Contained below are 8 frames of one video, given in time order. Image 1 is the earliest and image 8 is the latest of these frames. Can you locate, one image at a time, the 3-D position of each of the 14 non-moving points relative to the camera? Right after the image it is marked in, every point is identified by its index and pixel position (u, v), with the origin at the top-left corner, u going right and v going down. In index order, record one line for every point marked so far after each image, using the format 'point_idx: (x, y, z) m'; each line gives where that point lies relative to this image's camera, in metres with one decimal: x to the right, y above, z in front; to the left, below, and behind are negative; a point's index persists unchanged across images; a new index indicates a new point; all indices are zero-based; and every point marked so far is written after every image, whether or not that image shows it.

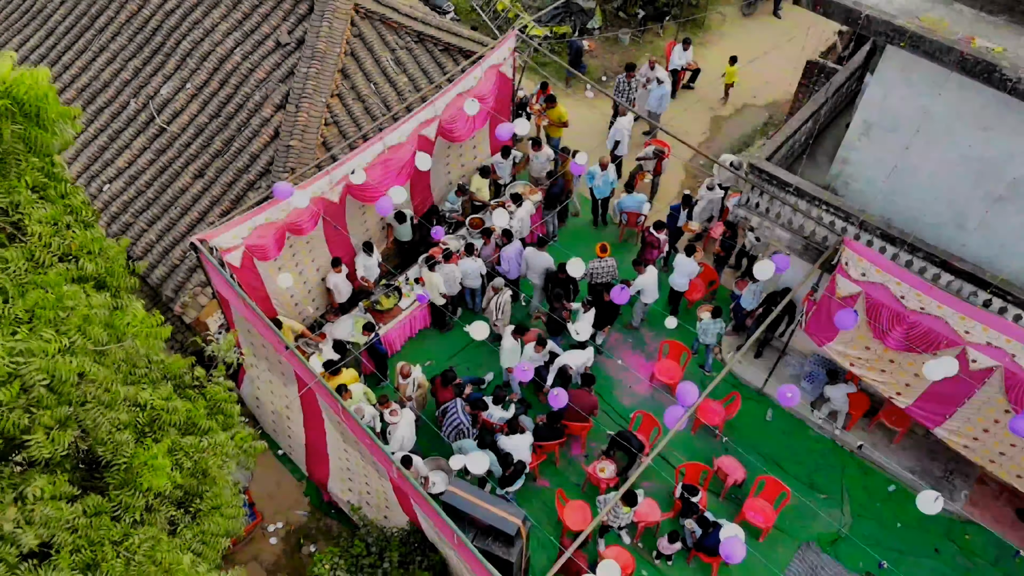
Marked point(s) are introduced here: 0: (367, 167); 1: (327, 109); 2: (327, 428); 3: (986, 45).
0: (-1.6, +1.4, +11.3) m
1: (-2.2, +2.1, +11.1) m
2: (-1.7, -1.4, +8.9) m
3: (+3.4, +1.8, +7.0) m
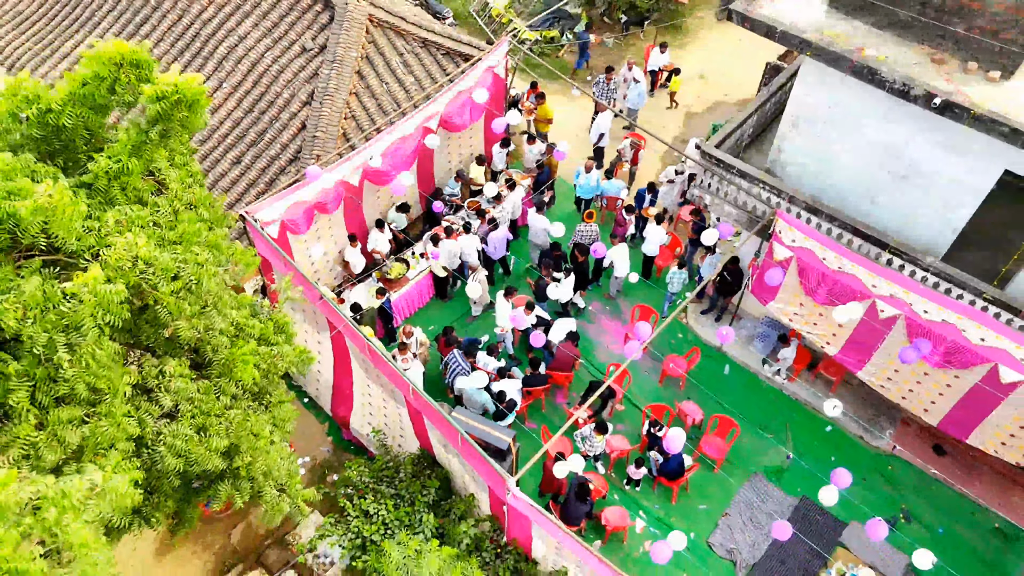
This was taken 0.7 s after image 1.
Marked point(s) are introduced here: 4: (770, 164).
0: (-1.7, +1.9, +13.2) m
1: (-2.3, +2.5, +13.0) m
2: (-1.8, -1.0, +10.9) m
3: (+3.4, +2.2, +8.9) m
4: (+3.2, +1.5, +11.7) m
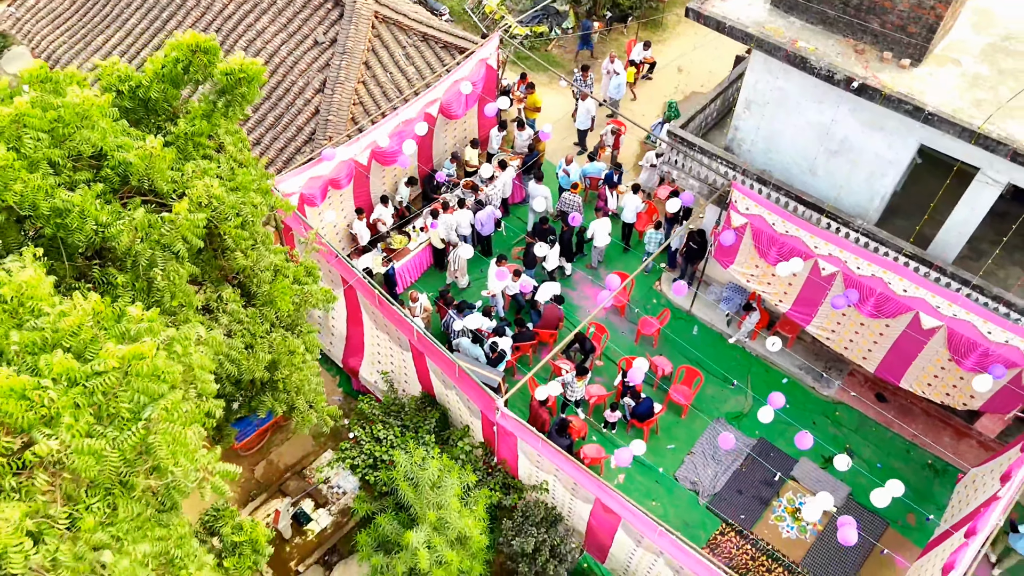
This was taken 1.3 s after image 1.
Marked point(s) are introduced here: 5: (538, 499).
0: (-1.9, +2.4, +14.9) m
1: (-2.4, +3.0, +14.7) m
2: (-2.0, -0.4, +12.5) m
3: (+3.2, +2.7, +10.6) m
4: (+3.0, +2.0, +13.4) m
5: (+0.3, -2.4, +10.8) m
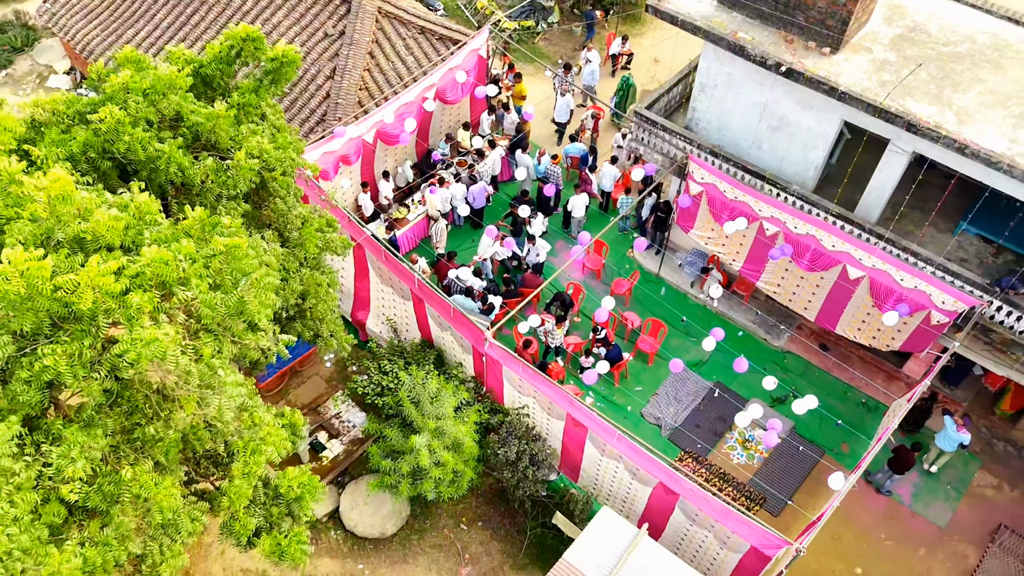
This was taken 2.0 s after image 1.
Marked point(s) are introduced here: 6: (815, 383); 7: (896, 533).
0: (-2.1, +3.0, +16.9) m
1: (-2.6, +3.6, +16.6) m
2: (-2.2, +0.2, +14.5) m
3: (+3.0, +3.3, +12.6) m
4: (+2.8, +2.7, +15.4) m
5: (+0.1, -1.8, +12.8) m
6: (+5.1, -1.6, +16.1) m
7: (+5.6, -3.6, +14.0) m
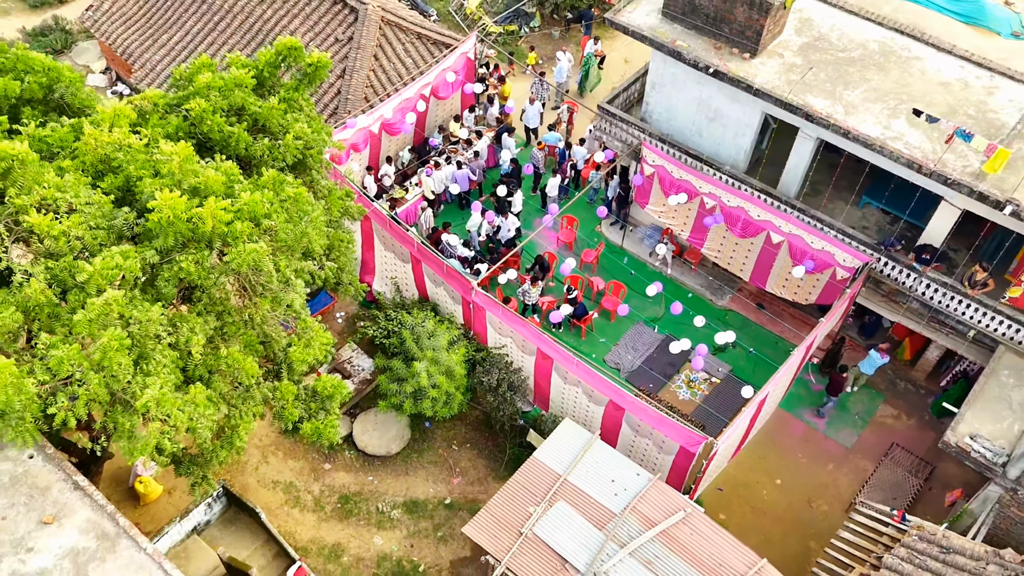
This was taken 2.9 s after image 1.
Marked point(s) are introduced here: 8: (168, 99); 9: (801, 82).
0: (-2.5, +3.7, +19.8) m
1: (-3.0, +4.3, +19.6) m
2: (-2.5, +0.8, +17.4) m
3: (+2.7, +4.0, +15.6) m
4: (+2.5, +3.3, +18.4) m
5: (-0.2, -1.1, +15.8) m
6: (+4.8, -0.9, +19.1) m
7: (+5.3, -2.9, +17.0) m
8: (-3.9, +2.2, +11.0) m
9: (+4.5, +3.2, +15.1) m
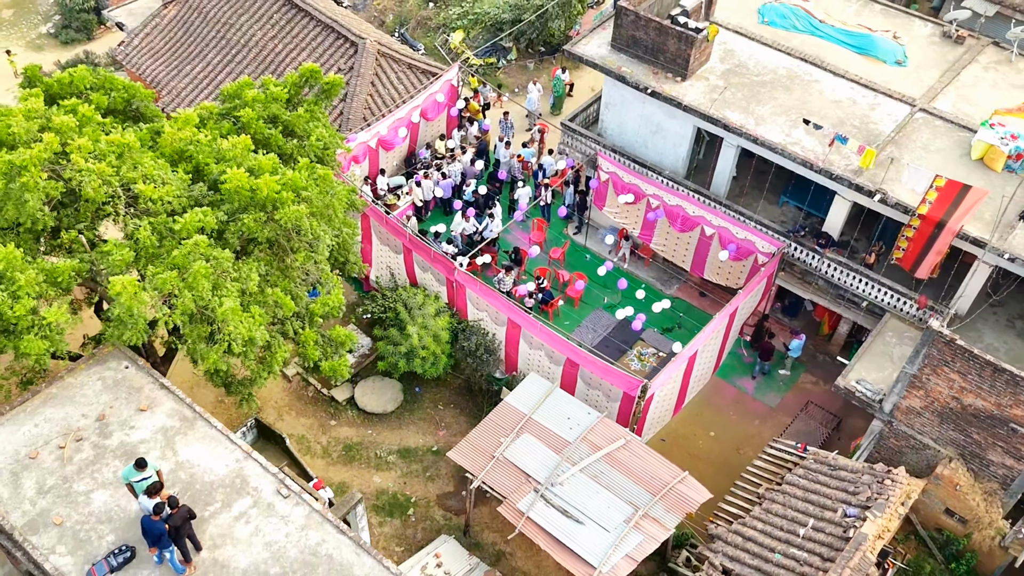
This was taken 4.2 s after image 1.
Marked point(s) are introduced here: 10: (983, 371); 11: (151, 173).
0: (-3.0, +3.8, +23.1) m
1: (-3.5, +4.5, +22.9) m
2: (-3.0, +1.1, +20.7) m
3: (+2.2, +4.3, +19.0) m
4: (+2.0, +3.6, +21.8) m
5: (-0.7, -0.8, +19.0) m
6: (+4.2, -0.7, +22.4) m
7: (+4.8, -2.6, +20.2) m
8: (-4.4, +2.7, +14.3) m
9: (+4.0, +3.6, +18.5) m
10: (+7.1, -1.2, +14.5) m
11: (-4.4, +1.4, +11.8) m
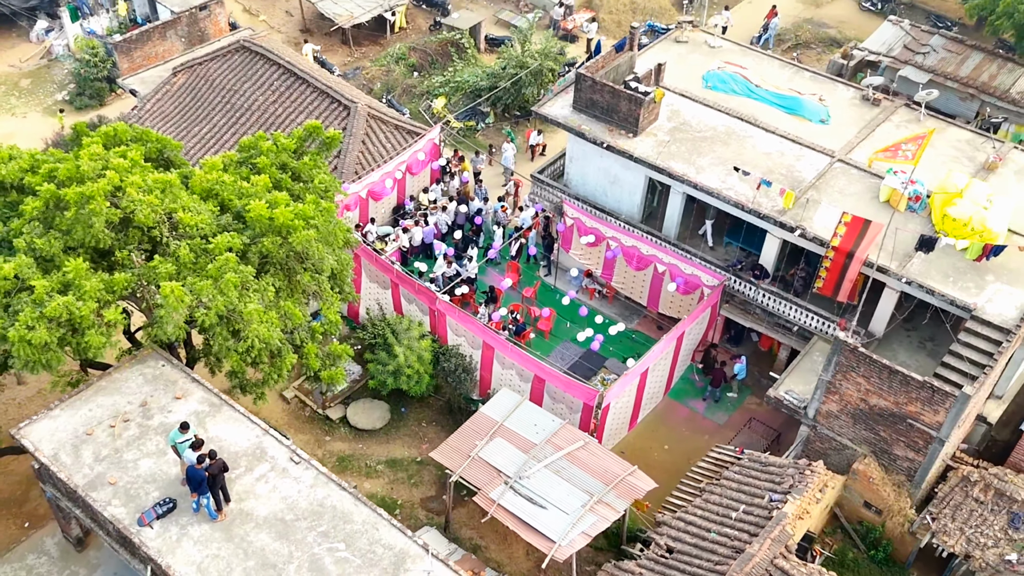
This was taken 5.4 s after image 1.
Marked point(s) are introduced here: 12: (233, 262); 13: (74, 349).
0: (-3.7, +2.9, +25.9) m
1: (-4.2, +3.5, +25.8) m
2: (-3.6, +0.3, +23.3) m
3: (+1.6, +3.7, +22.0) m
4: (+1.3, +2.7, +24.7) m
5: (-1.2, -1.4, +21.6) m
6: (+3.6, -1.5, +25.1) m
7: (+4.2, -3.3, +22.7) m
8: (-4.9, +2.3, +17.0) m
9: (+3.5, +3.0, +21.5) m
10: (+6.6, -1.5, +17.2) m
11: (-4.9, +1.2, +14.4) m
12: (-4.1, +0.4, +14.0) m
13: (-6.1, -0.9, +13.4) m
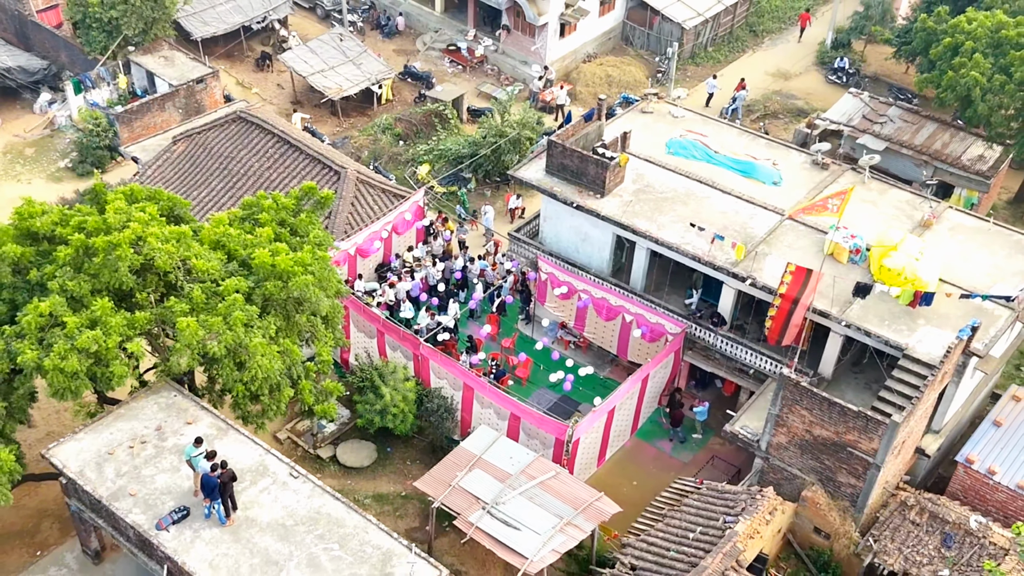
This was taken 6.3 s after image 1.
0: (-4.3, +1.4, +27.9) m
1: (-4.8, +2.1, +27.8) m
2: (-4.1, -1.0, +25.2) m
3: (+1.1, +2.5, +24.1) m
4: (+0.7, +1.4, +26.7) m
5: (-1.7, -2.6, +23.3) m
6: (+3.0, -2.9, +26.9) m
7: (+3.7, -4.5, +24.4) m
8: (-5.3, +1.5, +19.0) m
9: (+2.9, +1.9, +23.6) m
10: (+6.2, -2.3, +19.1) m
11: (-5.3, +0.6, +16.3) m
12: (-4.5, -0.2, +15.9) m
13: (-6.5, -1.4, +15.1) m
